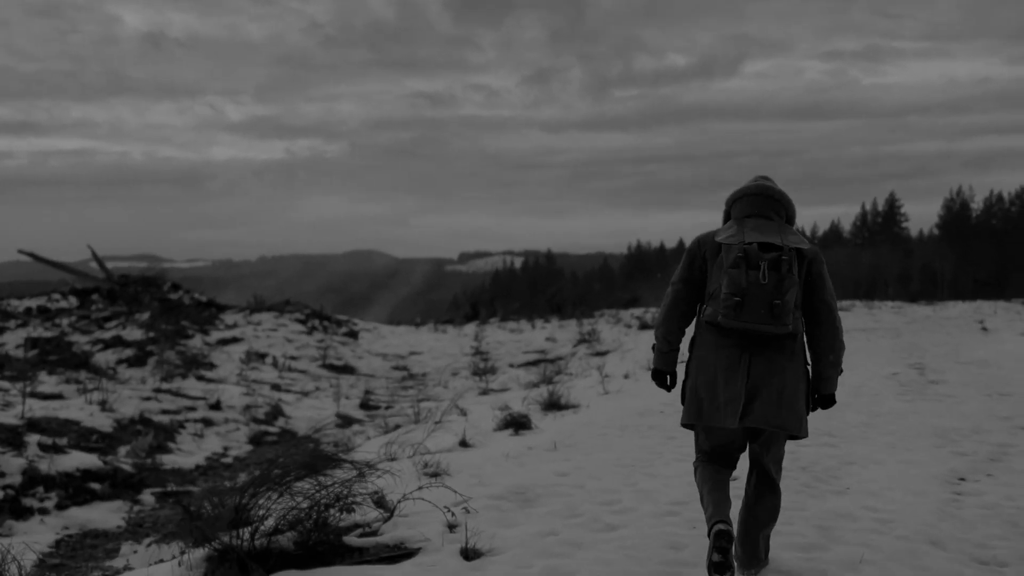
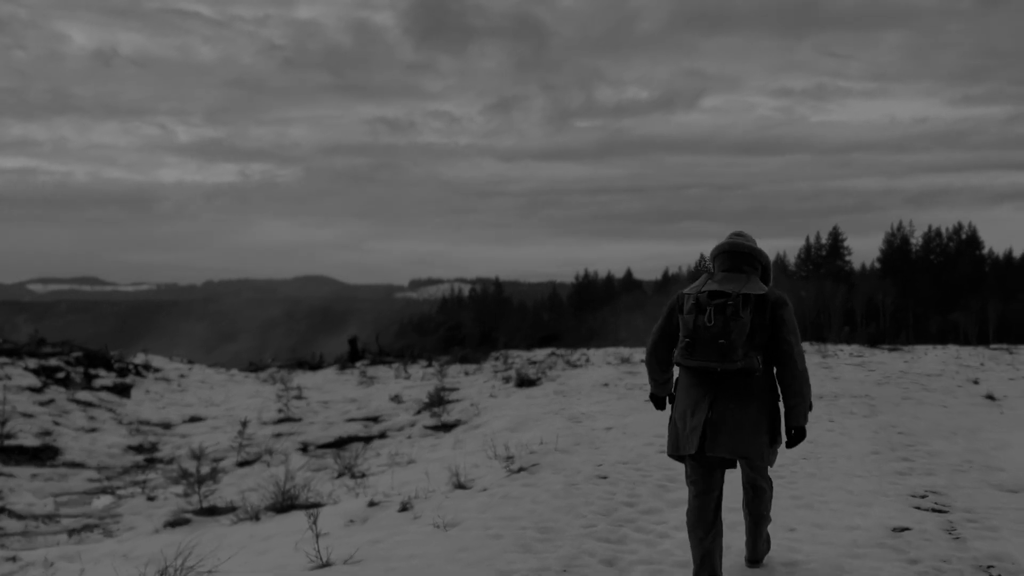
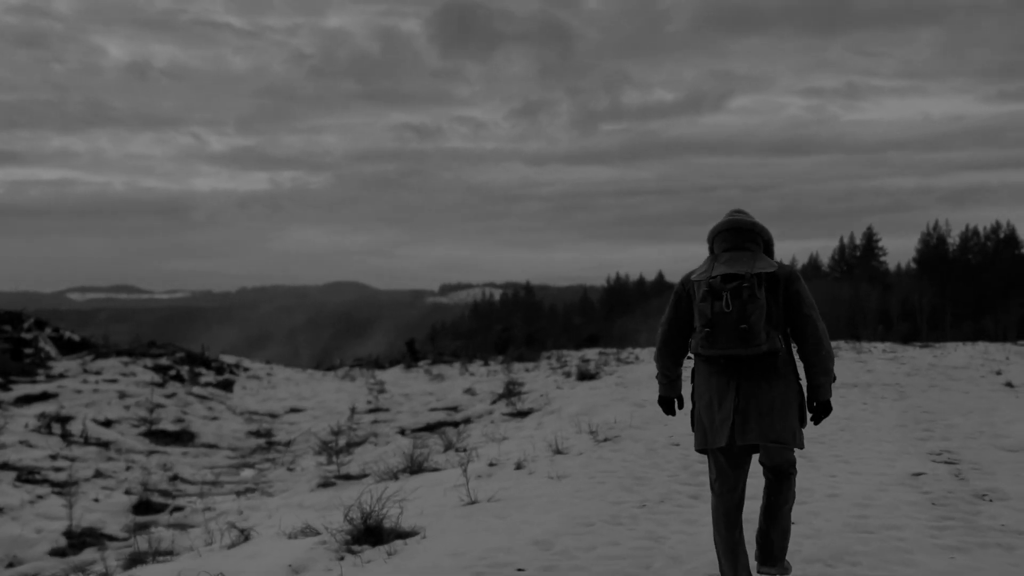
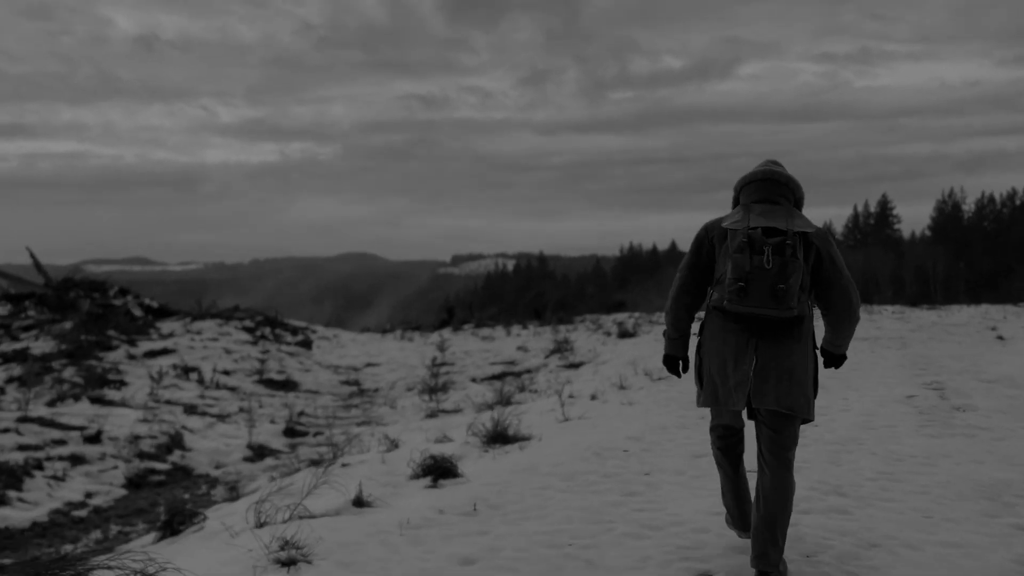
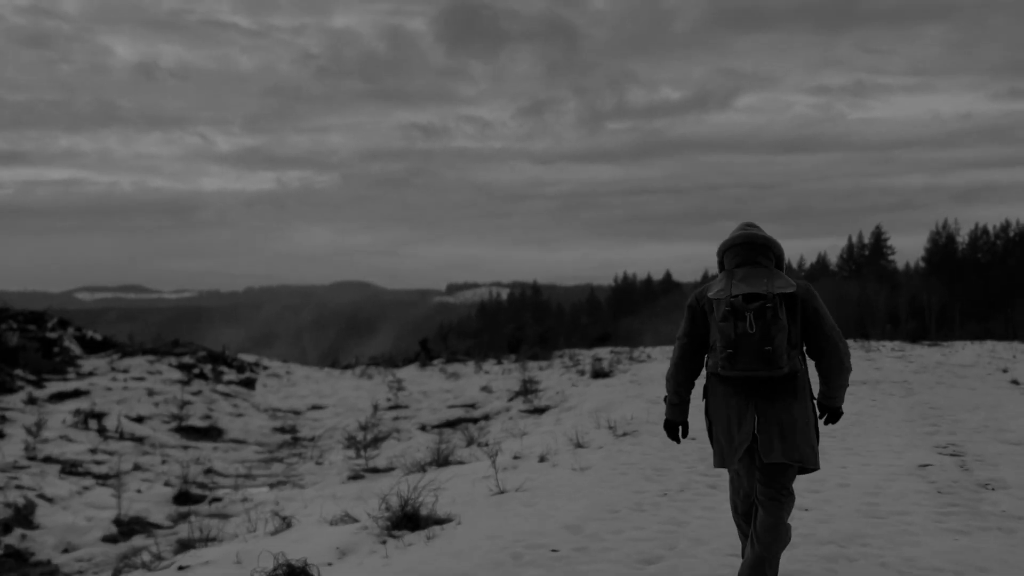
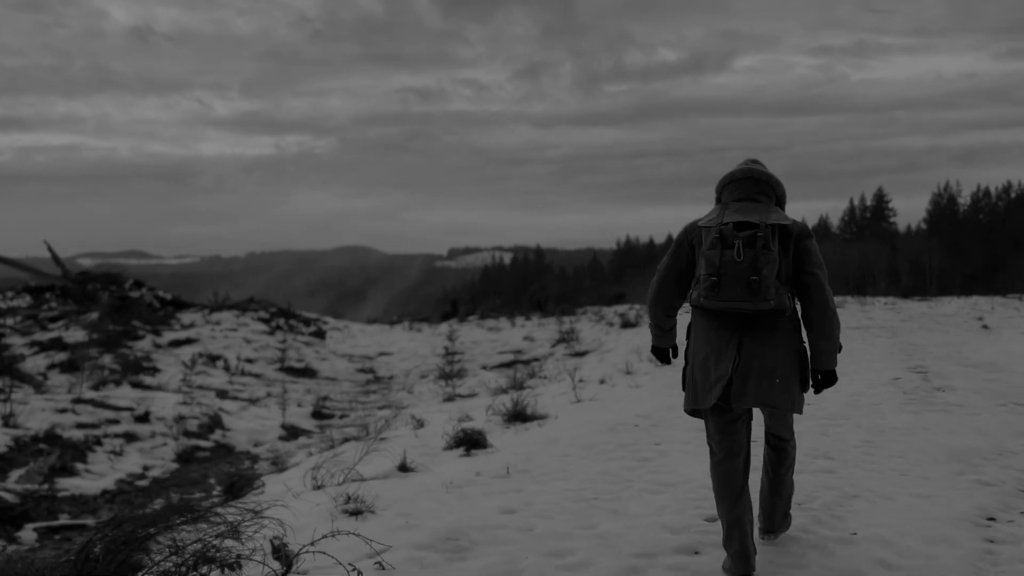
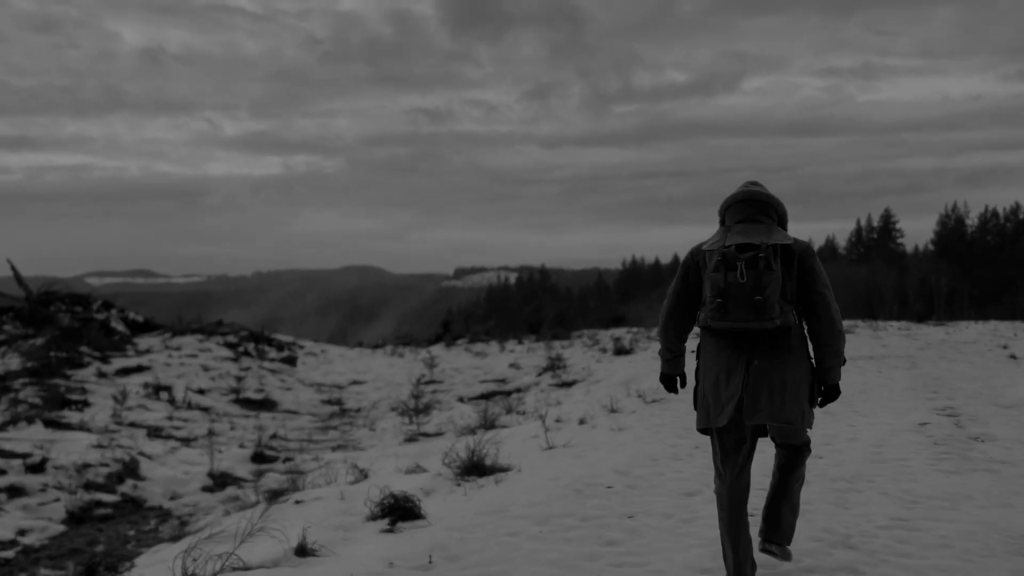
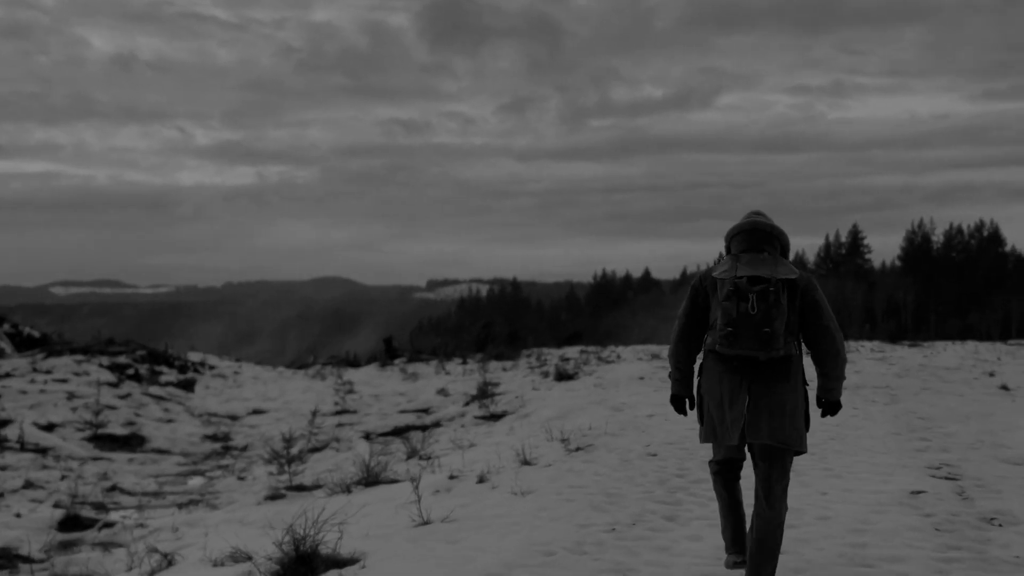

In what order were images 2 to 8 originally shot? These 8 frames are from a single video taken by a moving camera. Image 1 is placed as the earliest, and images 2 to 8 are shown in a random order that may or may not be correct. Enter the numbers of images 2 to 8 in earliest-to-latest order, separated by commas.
6, 4, 7, 5, 3, 8, 2
